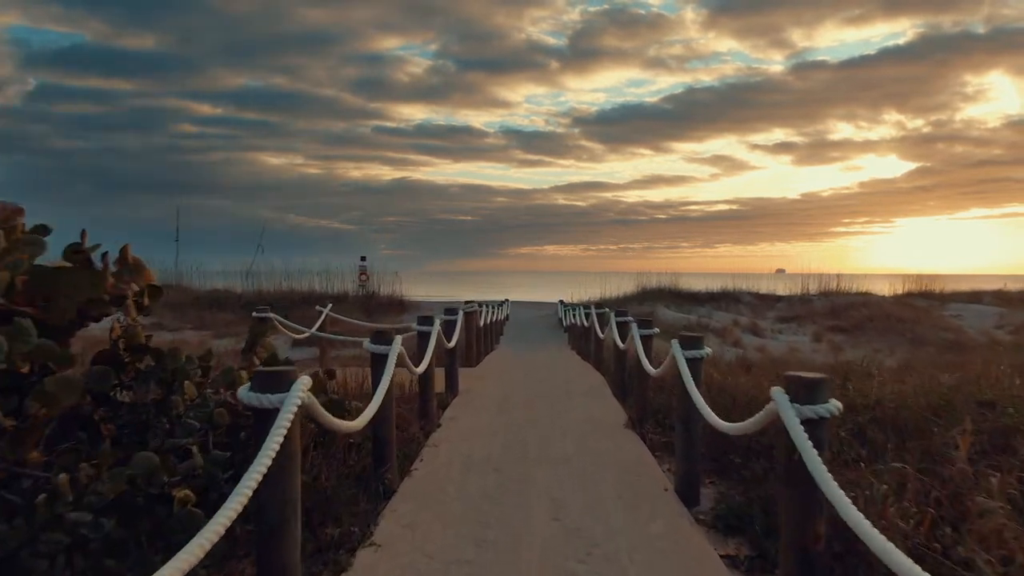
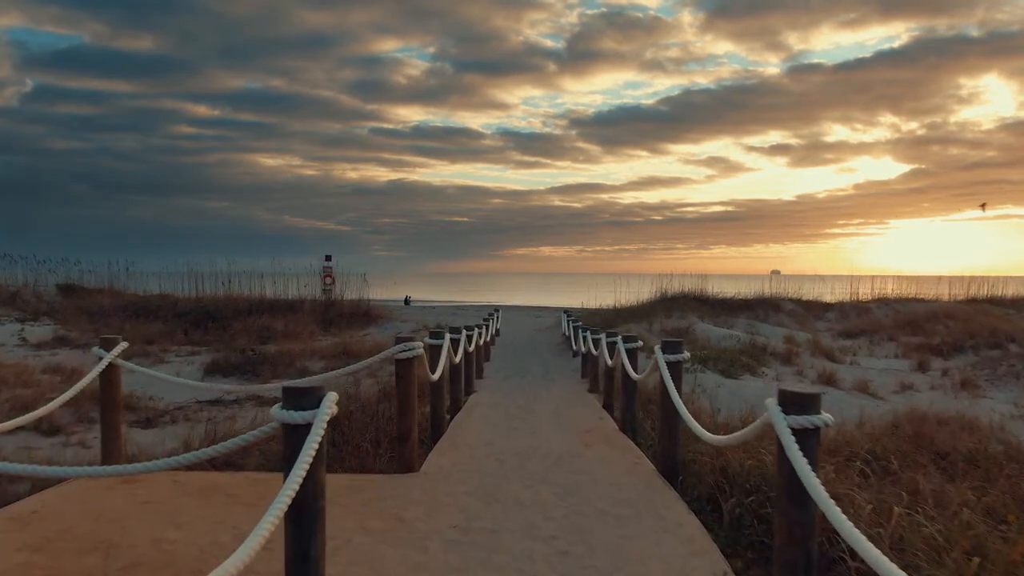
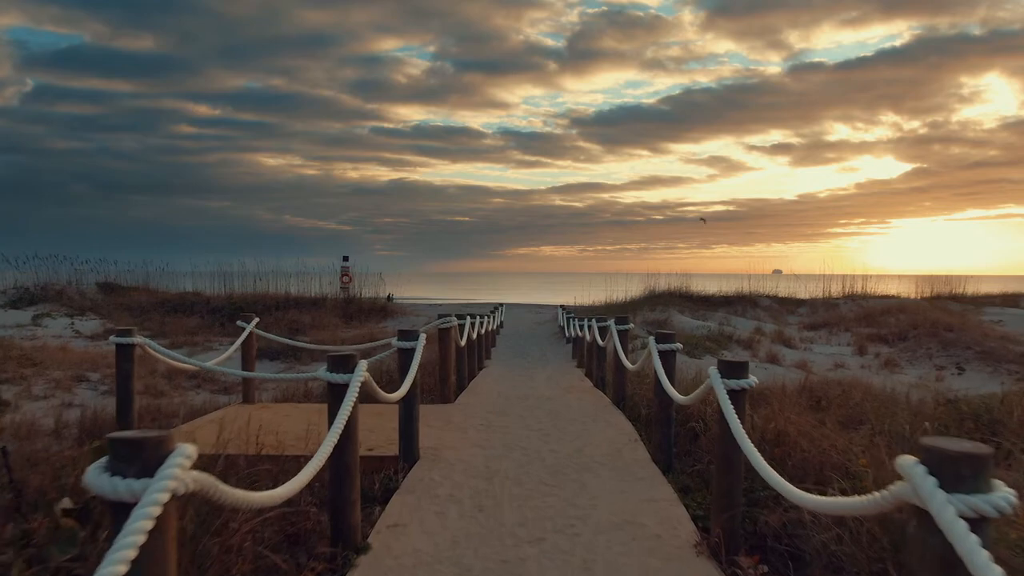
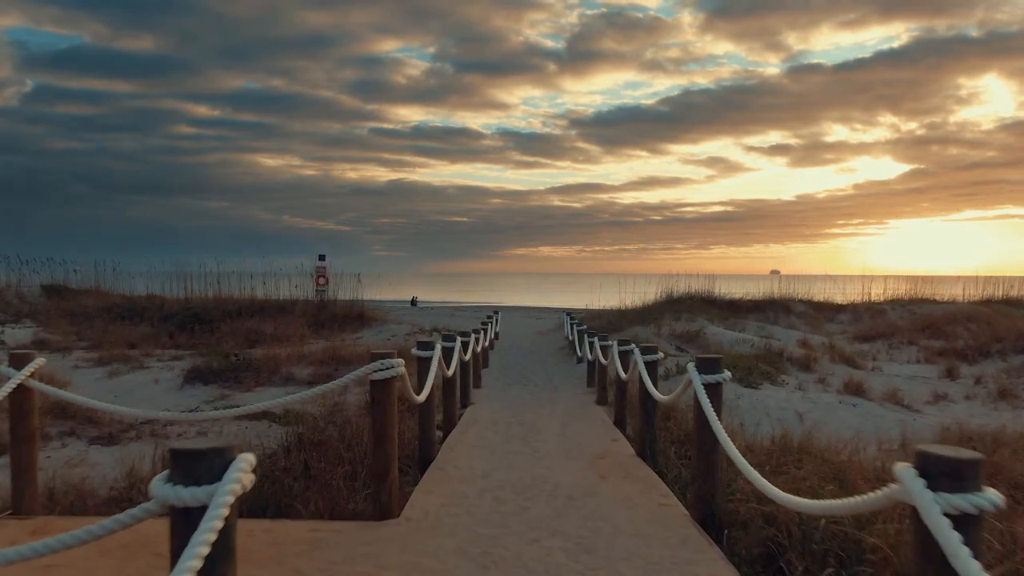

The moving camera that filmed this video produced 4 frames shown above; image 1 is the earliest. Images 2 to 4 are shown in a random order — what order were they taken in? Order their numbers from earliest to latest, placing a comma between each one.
3, 2, 4
